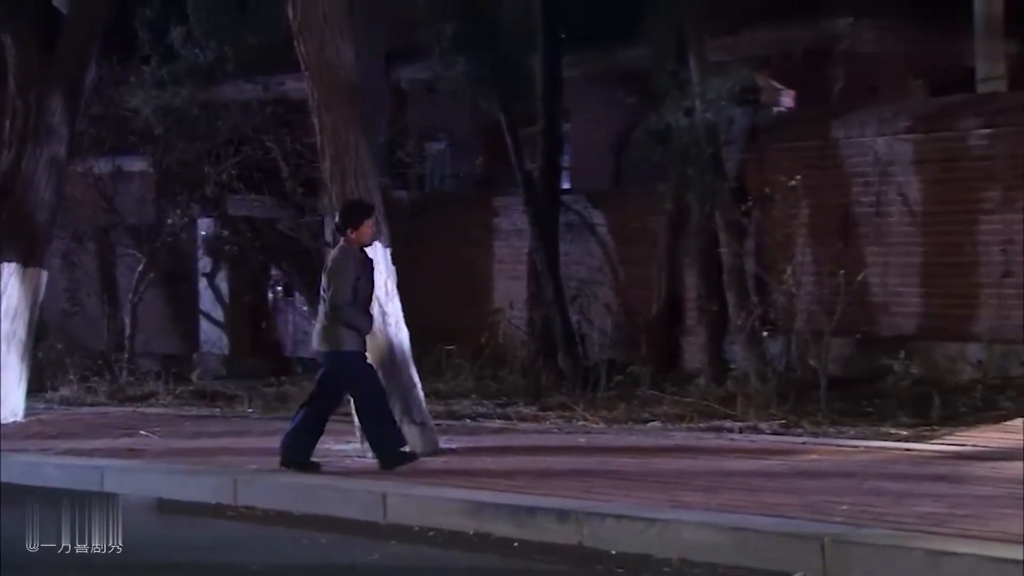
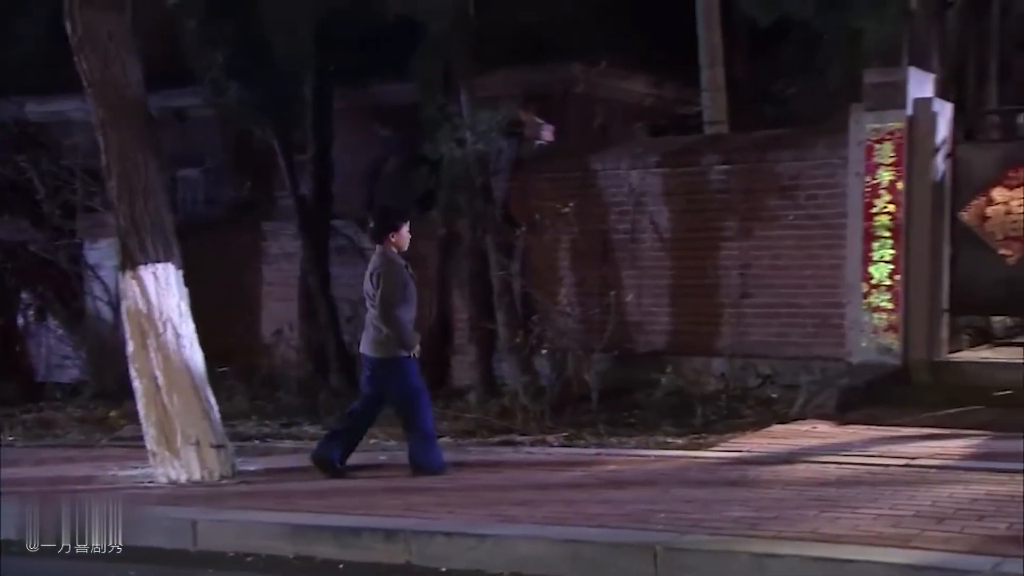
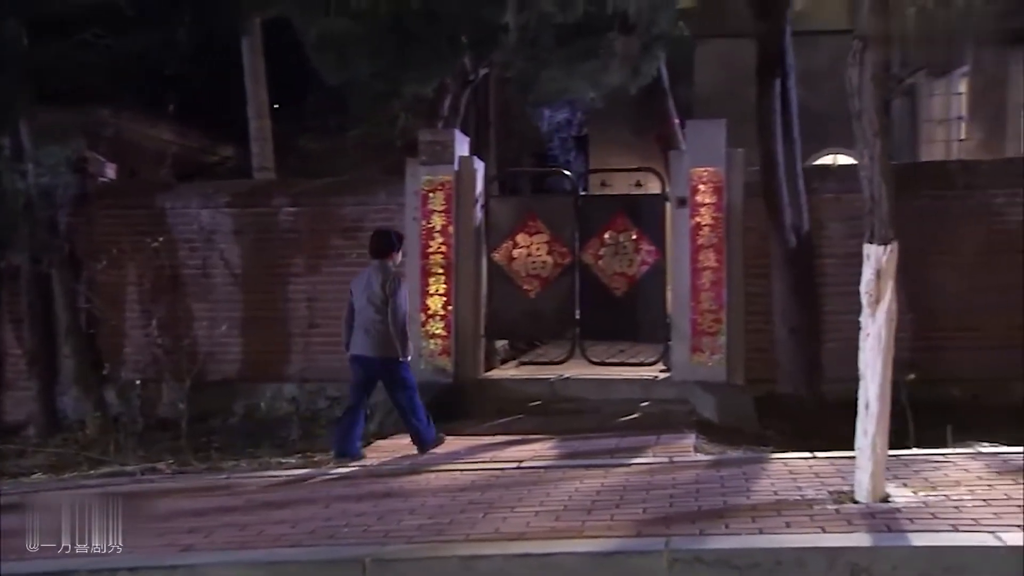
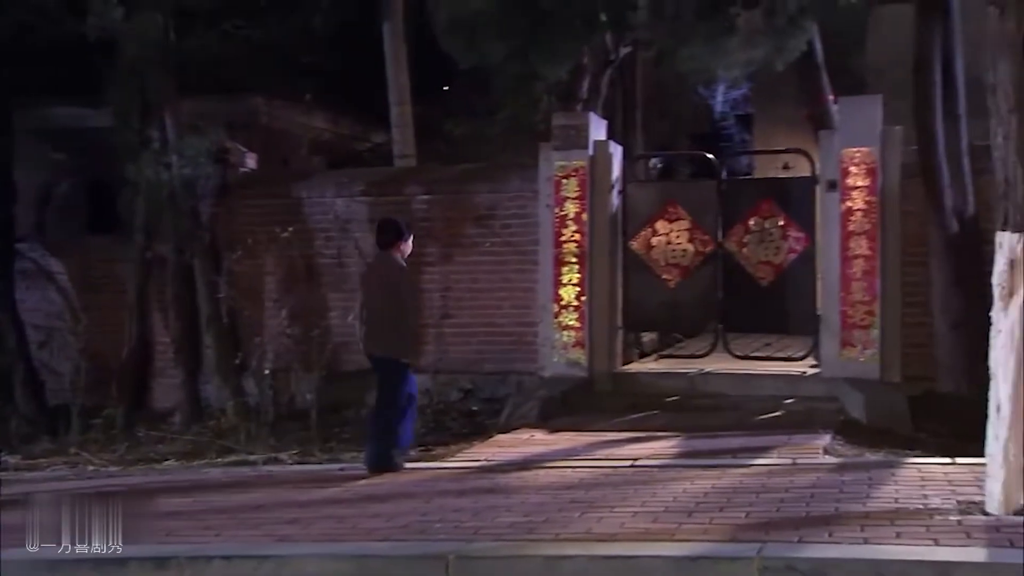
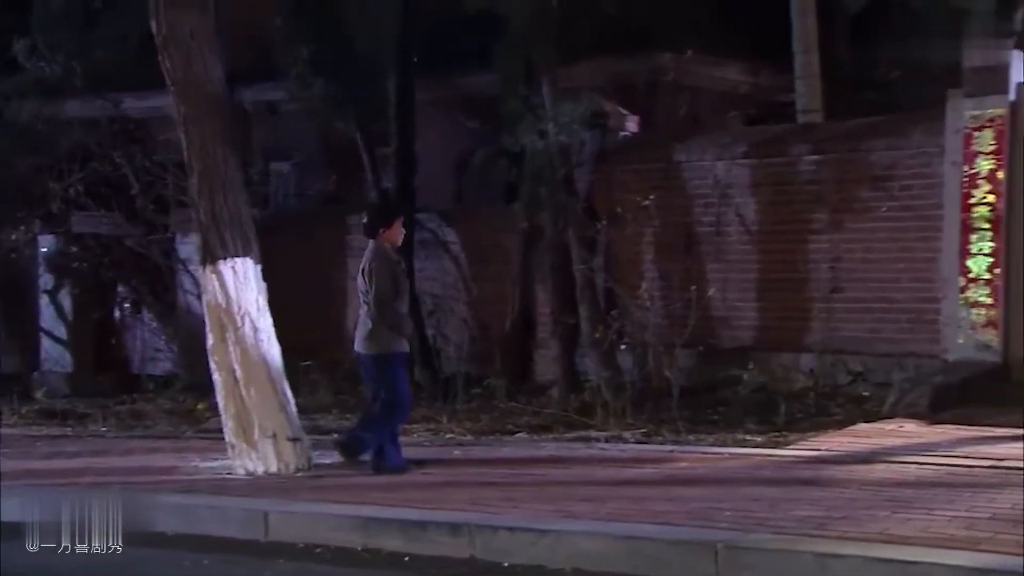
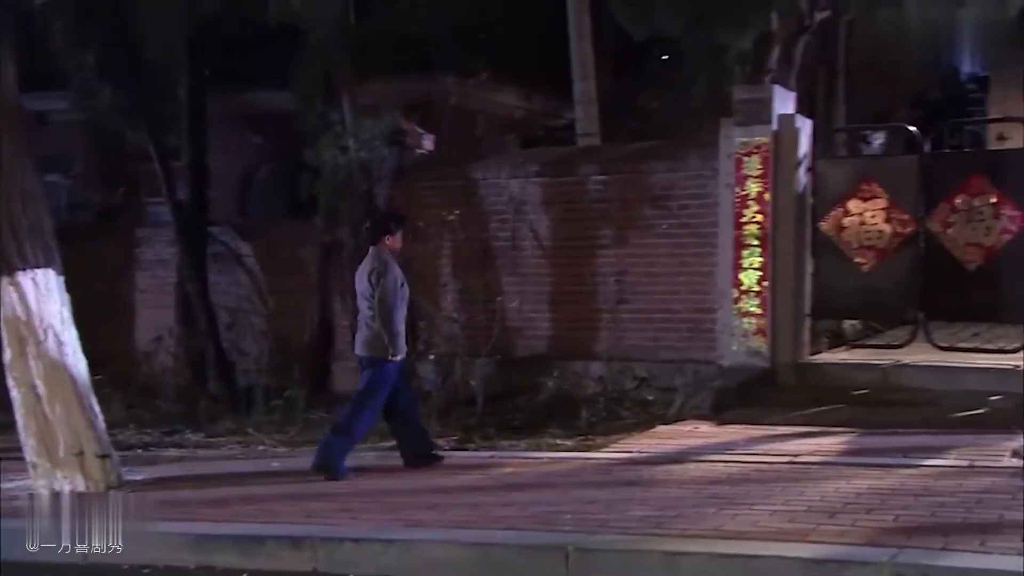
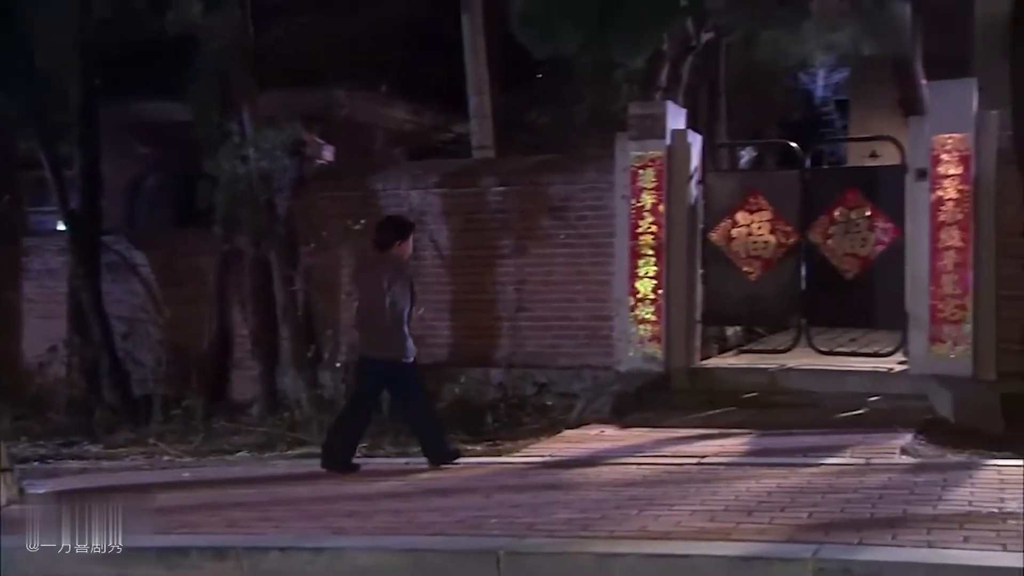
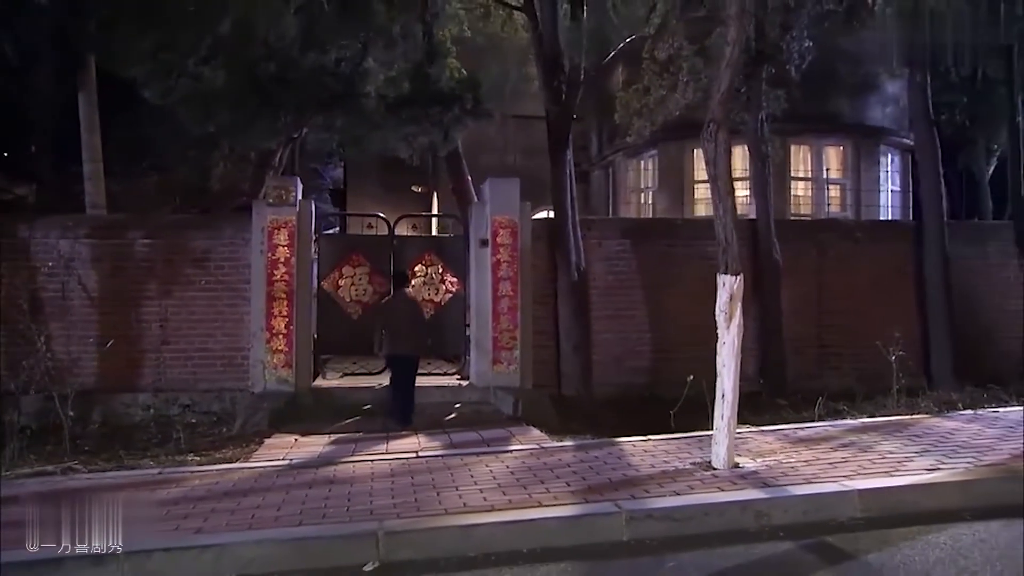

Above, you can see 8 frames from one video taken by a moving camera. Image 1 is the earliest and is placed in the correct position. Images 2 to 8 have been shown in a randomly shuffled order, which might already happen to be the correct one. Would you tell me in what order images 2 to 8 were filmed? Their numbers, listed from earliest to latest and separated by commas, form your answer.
5, 2, 6, 7, 4, 3, 8
